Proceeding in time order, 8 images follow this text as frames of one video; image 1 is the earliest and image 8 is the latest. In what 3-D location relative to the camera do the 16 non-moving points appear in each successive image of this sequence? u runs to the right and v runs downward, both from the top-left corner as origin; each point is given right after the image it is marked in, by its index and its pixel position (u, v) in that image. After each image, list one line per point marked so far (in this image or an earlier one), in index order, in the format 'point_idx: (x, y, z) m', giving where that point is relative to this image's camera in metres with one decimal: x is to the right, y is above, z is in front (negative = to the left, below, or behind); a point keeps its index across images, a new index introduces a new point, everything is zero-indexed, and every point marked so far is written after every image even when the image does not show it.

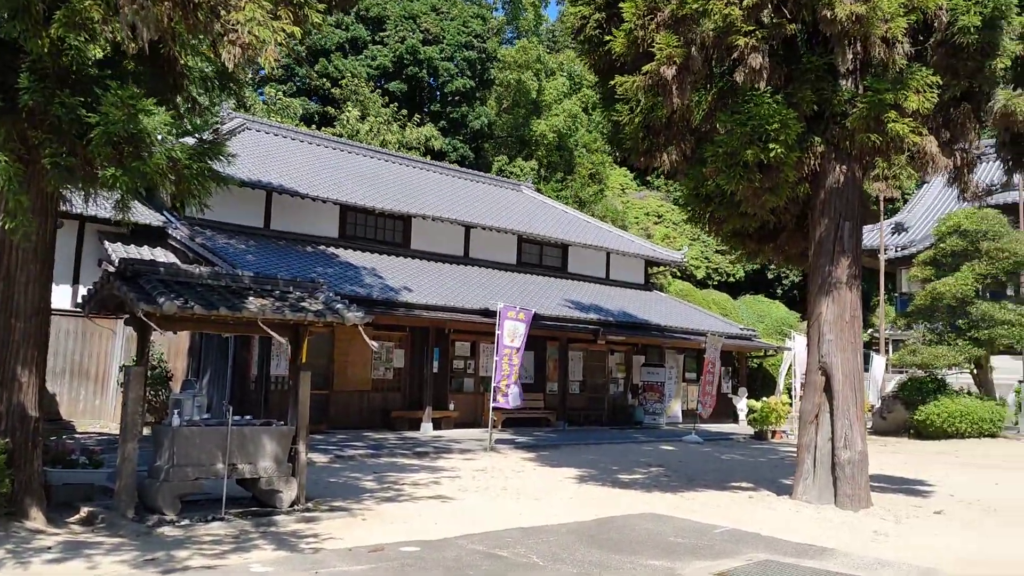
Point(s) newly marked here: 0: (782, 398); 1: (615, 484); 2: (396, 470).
0: (+6.0, -2.4, +16.8) m
1: (+1.4, -2.6, +10.1) m
2: (-1.7, -2.6, +11.2) m
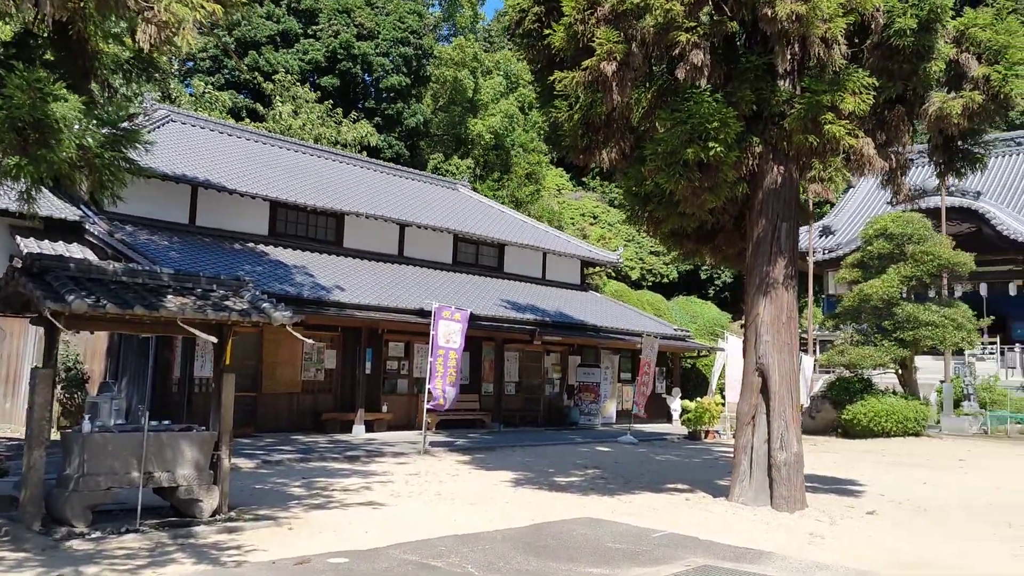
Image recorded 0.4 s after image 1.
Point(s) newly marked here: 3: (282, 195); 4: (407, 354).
0: (+4.5, -2.5, +17.0) m
1: (+0.5, -2.6, +9.9) m
2: (-2.6, -2.6, +10.8) m
3: (-5.1, +2.0, +16.8) m
4: (-2.2, -1.4, +16.3) m
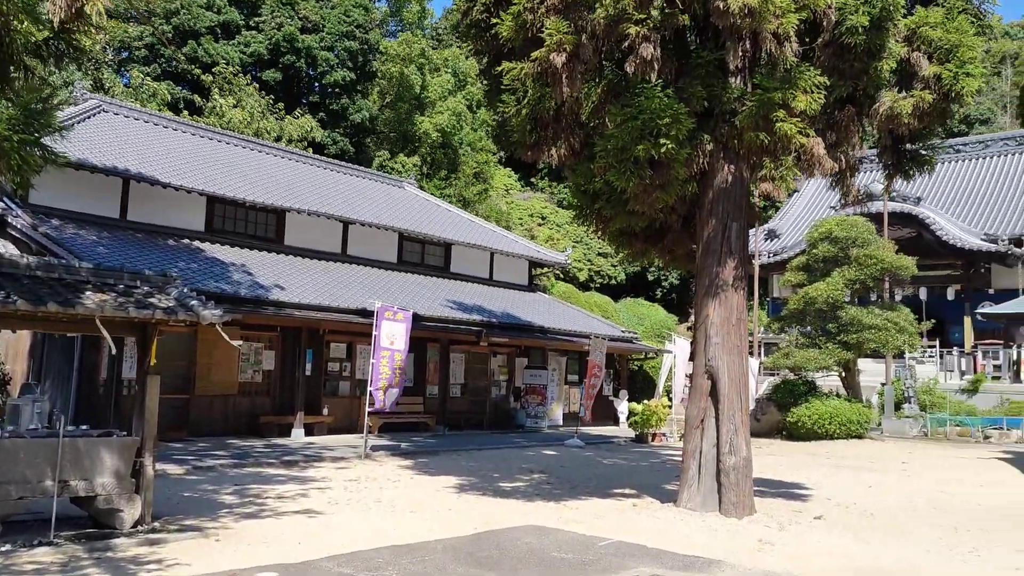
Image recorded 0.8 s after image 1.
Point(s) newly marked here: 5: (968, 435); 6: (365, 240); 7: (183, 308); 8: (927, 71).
0: (+3.3, -2.5, +16.9) m
1: (-0.2, -2.6, +9.6) m
2: (-3.4, -2.6, +10.2) m
3: (-6.2, +2.1, +16.1) m
4: (-3.4, -1.4, +15.8) m
5: (+11.4, -3.7, +18.9) m
6: (-3.7, +1.2, +19.0) m
7: (-3.1, -0.2, +7.2) m
8: (+3.9, +2.1, +7.2) m
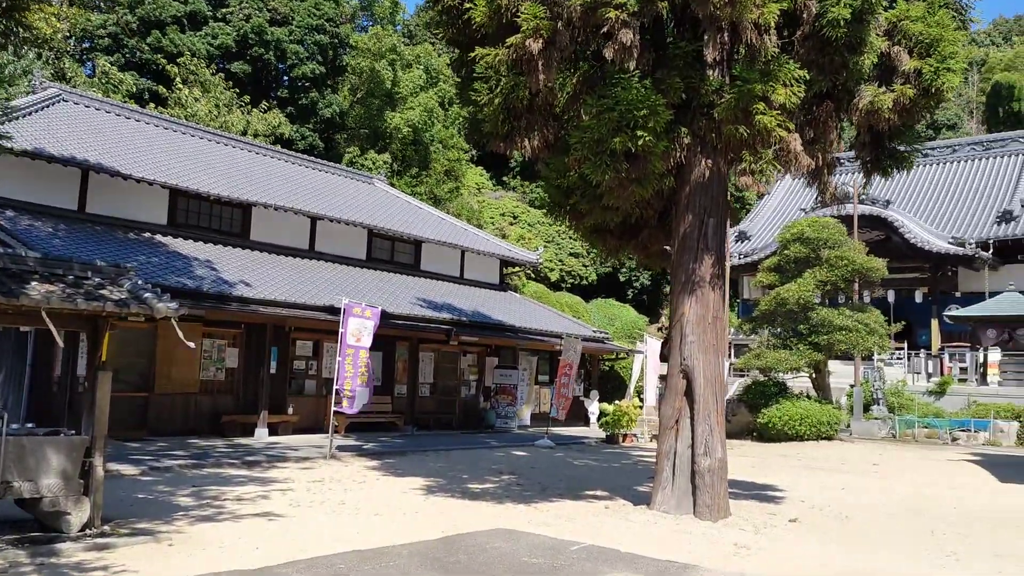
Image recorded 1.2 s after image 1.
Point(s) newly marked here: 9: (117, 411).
0: (+2.7, -2.5, +16.8) m
1: (-0.6, -2.5, +9.3) m
2: (-3.8, -2.5, +9.8) m
3: (-6.8, +2.2, +15.6) m
4: (-4.0, -1.3, +15.4) m
5: (+10.7, -3.8, +19.0) m
6: (-4.4, +1.3, +18.6) m
7: (-3.4, -0.1, +6.8) m
8: (+3.7, +2.1, +7.1) m
9: (-6.6, -2.1, +12.8) m
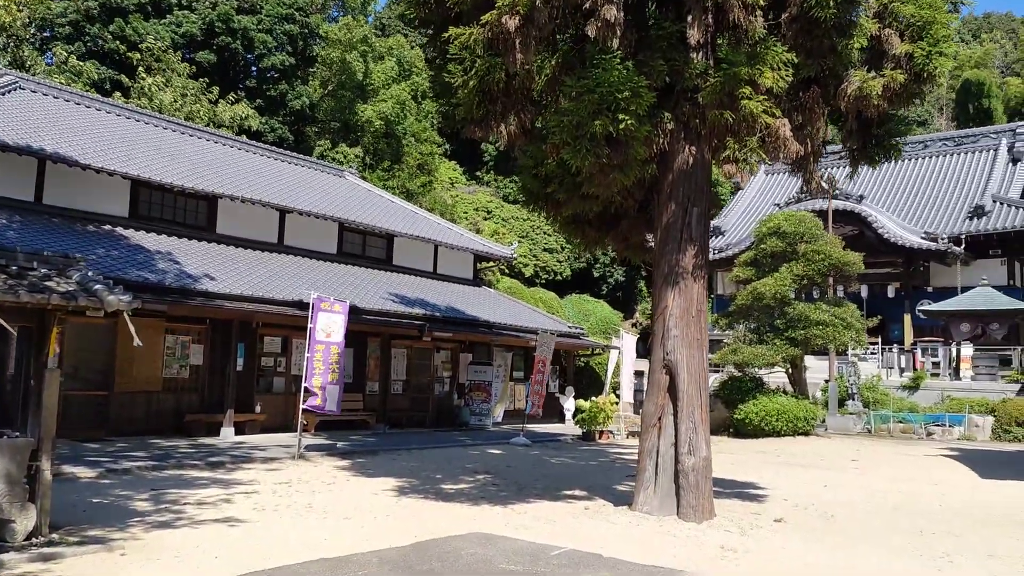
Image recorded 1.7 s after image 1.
0: (+2.1, -2.4, +16.5) m
1: (-0.9, -2.5, +9.0) m
2: (-4.1, -2.4, +9.4) m
3: (-7.3, +2.3, +15.0) m
4: (-4.5, -1.2, +14.9) m
5: (+10.0, -3.6, +19.1) m
6: (-5.0, +1.4, +18.1) m
7: (-3.6, 0.0, +6.4) m
8: (+3.5, +2.1, +6.8) m
9: (-7.0, -2.0, +12.2) m
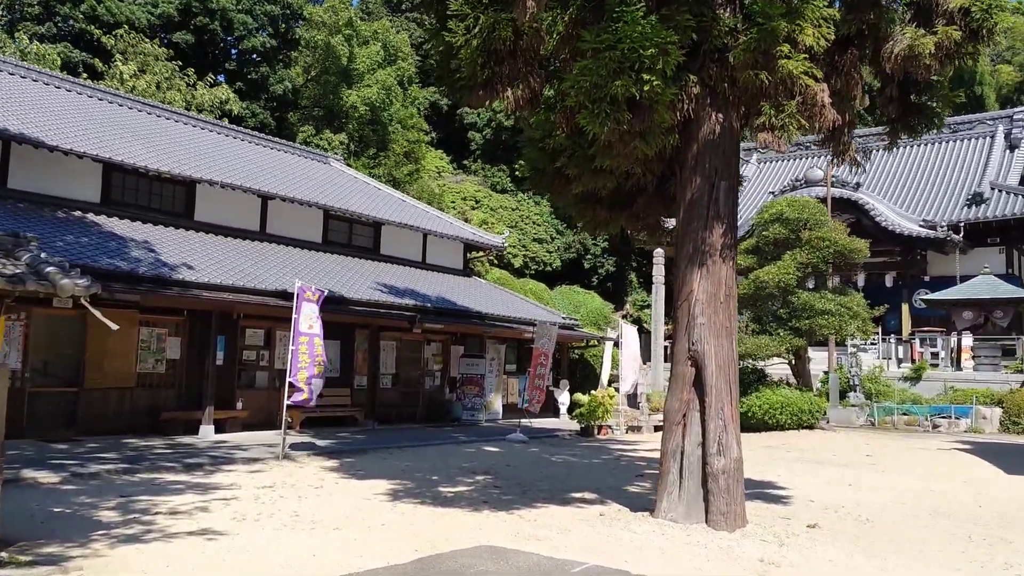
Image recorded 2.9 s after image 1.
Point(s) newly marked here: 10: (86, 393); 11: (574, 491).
0: (+2.0, -2.1, +15.8) m
1: (-0.8, -2.3, +8.2) m
2: (-4.0, -2.3, +8.6) m
3: (-7.4, +2.5, +14.1) m
4: (-4.6, -1.0, +14.1) m
5: (+9.9, -3.3, +18.6) m
6: (-5.2, +1.6, +17.2) m
7: (-3.5, +0.1, +5.6) m
8: (+3.5, +2.3, +6.1) m
9: (-7.0, -1.8, +11.3) m
10: (-6.6, -1.6, +11.8) m
11: (+0.7, -2.3, +8.8) m
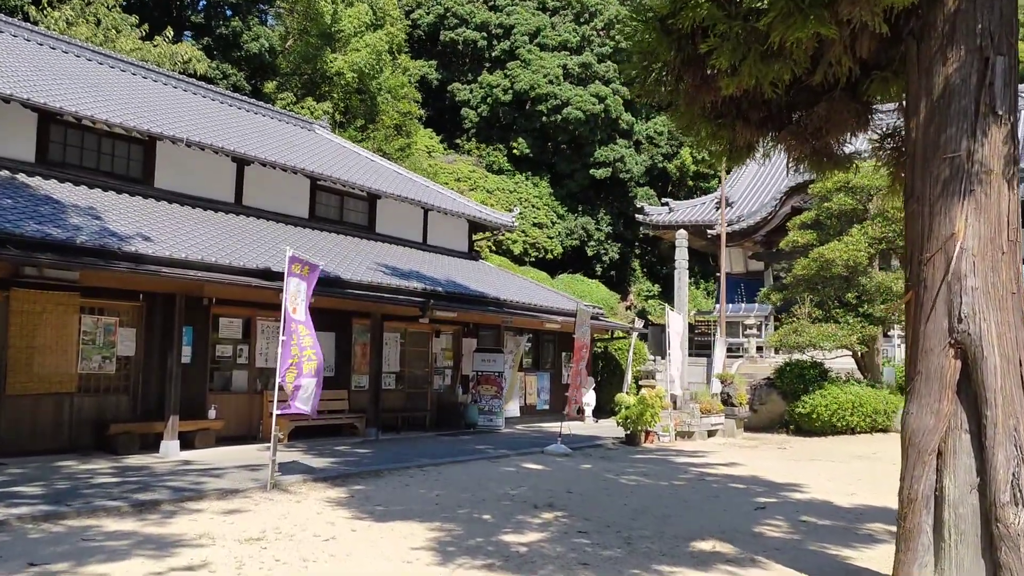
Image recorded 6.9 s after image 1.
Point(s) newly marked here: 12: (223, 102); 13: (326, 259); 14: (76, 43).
0: (+2.5, -1.8, +13.3) m
1: (0.0, -2.0, +5.6) m
2: (-3.3, -2.0, +5.8) m
3: (-6.8, +2.8, +11.2) m
4: (-4.0, -0.7, +11.3) m
5: (+10.3, -2.9, +16.2) m
6: (-4.7, +2.0, +14.4) m
7: (-2.7, +0.4, +2.8) m
8: (+4.4, +2.6, +3.6) m
9: (-6.4, -1.5, +8.5) m
10: (-6.0, -1.3, +8.9) m
11: (+1.5, -2.0, +6.2) m
12: (-6.7, +4.3, +17.5) m
13: (-3.1, +0.5, +12.7) m
14: (-8.9, +4.9, +15.3) m
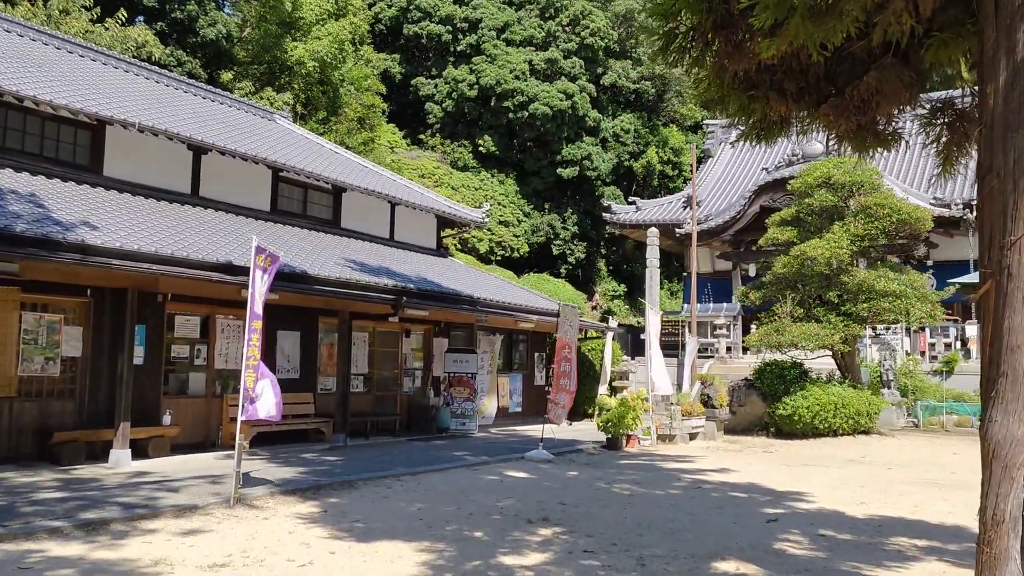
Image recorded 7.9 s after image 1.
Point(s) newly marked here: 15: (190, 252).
0: (+2.2, -1.7, +12.8) m
1: (0.0, -1.9, +4.9) m
2: (-3.2, -1.9, +5.0) m
3: (-7.1, +2.9, +10.1) m
4: (-4.2, -0.6, +10.4) m
5: (+9.7, -2.9, +16.2) m
6: (-5.1, +2.0, +13.5) m
7: (-2.4, +0.4, +2.0) m
8: (+4.5, +2.6, +3.2) m
9: (-6.5, -1.5, +7.5) m
10: (-6.1, -1.2, +7.9) m
11: (+1.5, -2.0, +5.6) m
12: (-7.3, +4.4, +16.5) m
13: (-3.5, +0.6, +11.9) m
14: (-9.4, +5.0, +14.1) m
15: (-4.0, +0.4, +9.3) m
